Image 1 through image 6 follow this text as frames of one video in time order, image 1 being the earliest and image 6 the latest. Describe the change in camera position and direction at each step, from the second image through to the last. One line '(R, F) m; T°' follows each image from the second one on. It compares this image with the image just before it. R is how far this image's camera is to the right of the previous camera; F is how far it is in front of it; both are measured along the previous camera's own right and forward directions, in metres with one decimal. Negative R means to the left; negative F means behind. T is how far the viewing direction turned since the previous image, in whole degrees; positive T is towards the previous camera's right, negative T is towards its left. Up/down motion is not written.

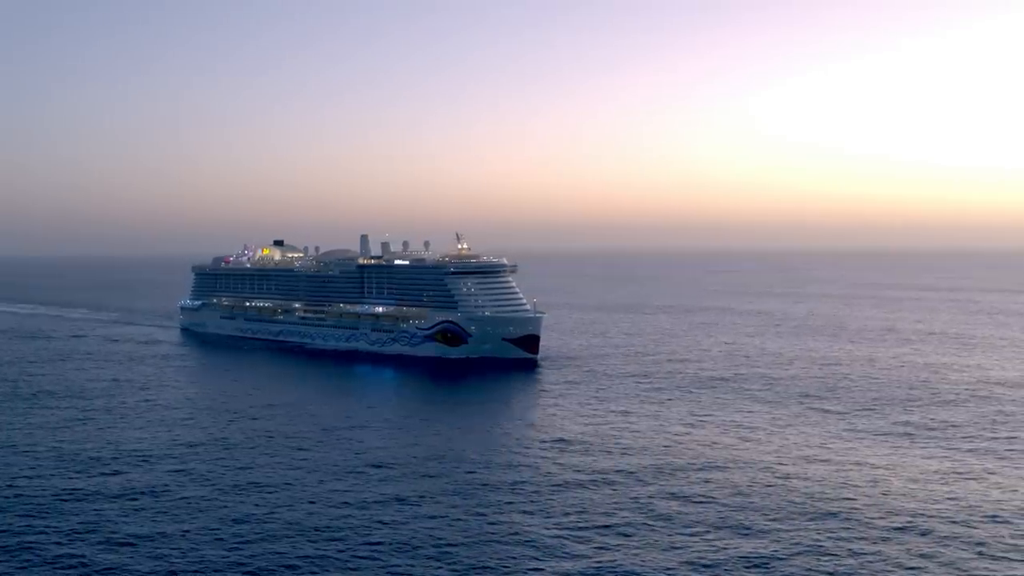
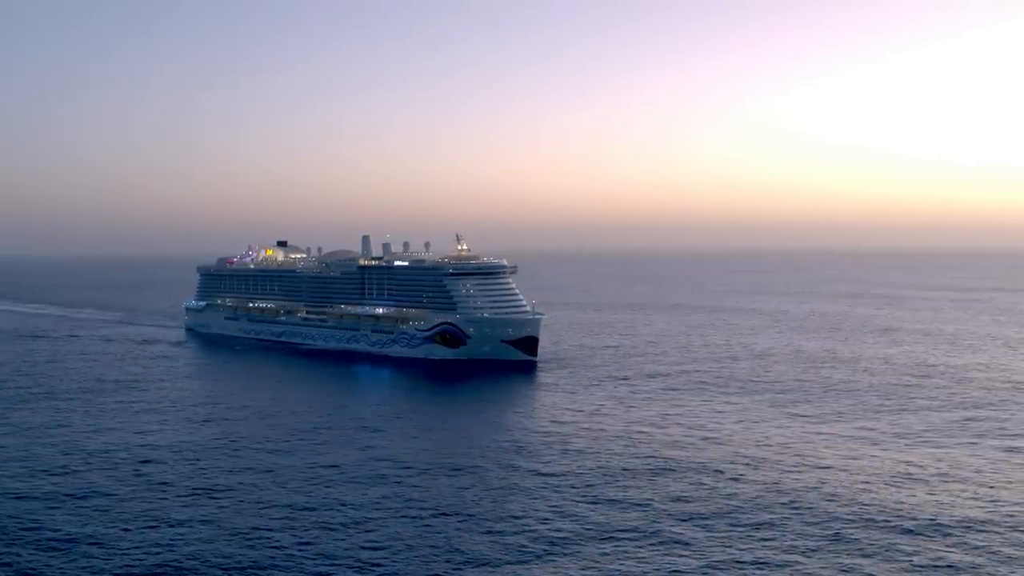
(+1.5, +0.6) m; 0°
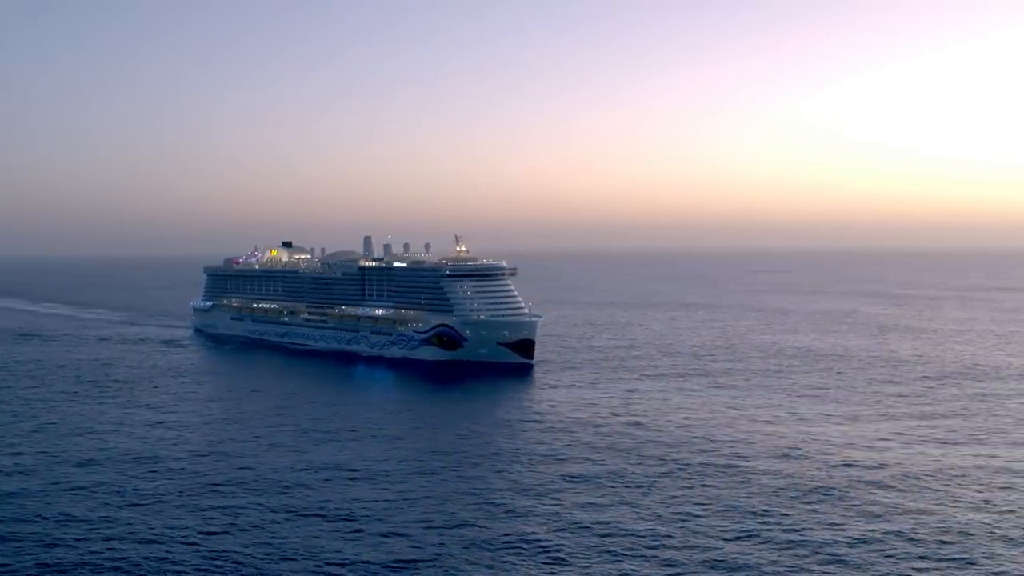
(+2.2, +0.6) m; 0°
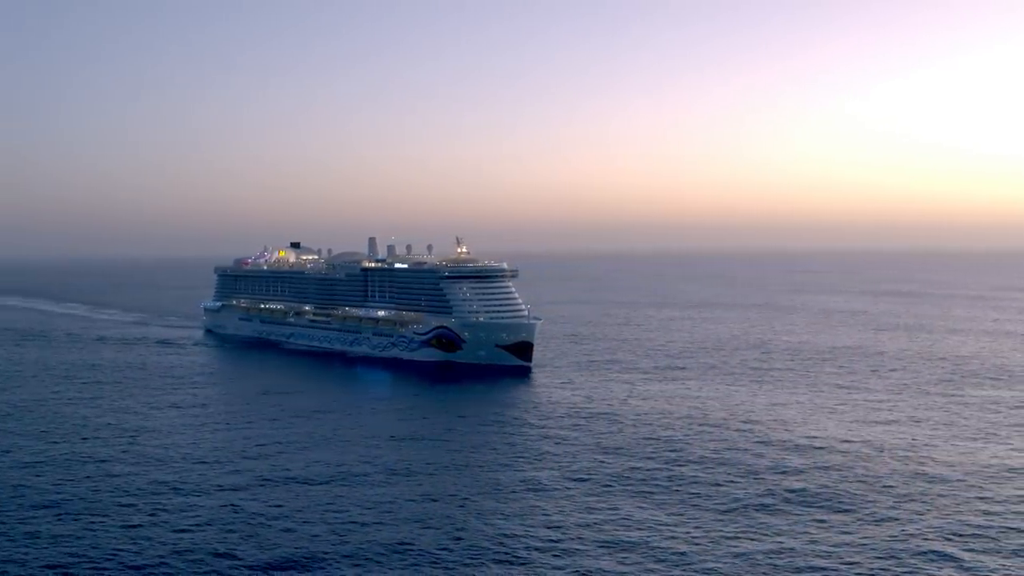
(+2.5, 0.0) m; -1°
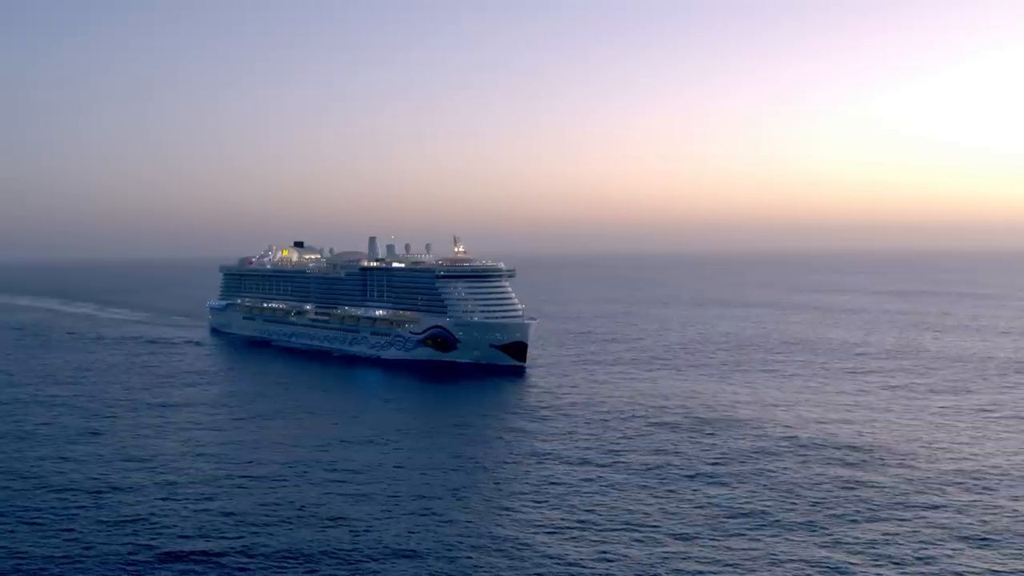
(+2.3, +0.1) m; 0°
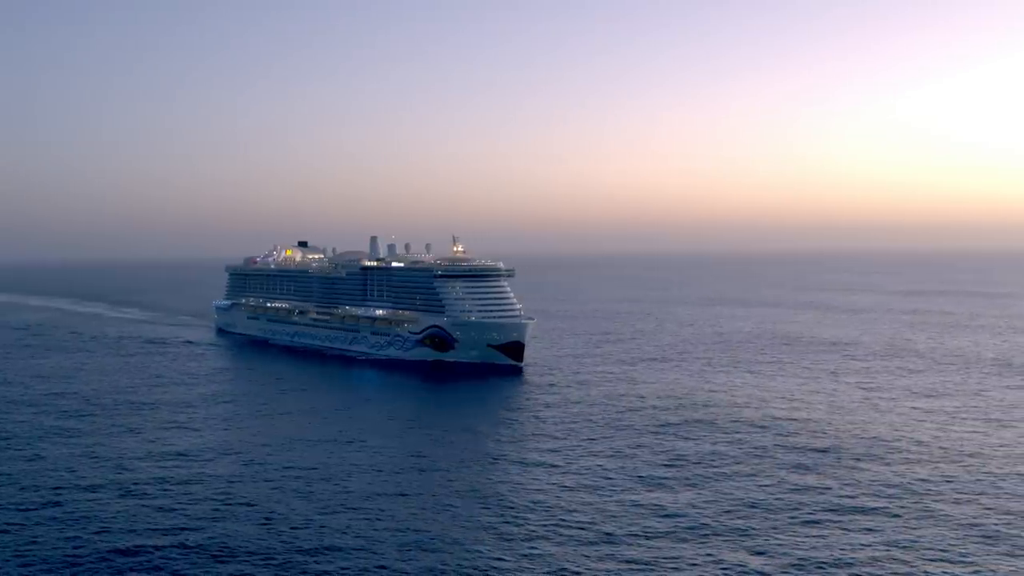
(+1.8, +0.2) m; 0°
